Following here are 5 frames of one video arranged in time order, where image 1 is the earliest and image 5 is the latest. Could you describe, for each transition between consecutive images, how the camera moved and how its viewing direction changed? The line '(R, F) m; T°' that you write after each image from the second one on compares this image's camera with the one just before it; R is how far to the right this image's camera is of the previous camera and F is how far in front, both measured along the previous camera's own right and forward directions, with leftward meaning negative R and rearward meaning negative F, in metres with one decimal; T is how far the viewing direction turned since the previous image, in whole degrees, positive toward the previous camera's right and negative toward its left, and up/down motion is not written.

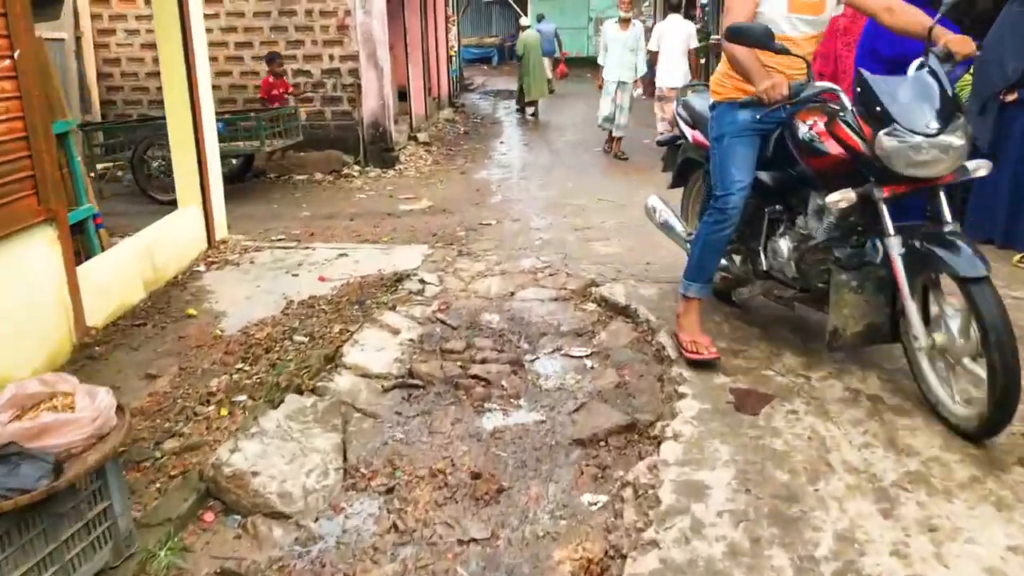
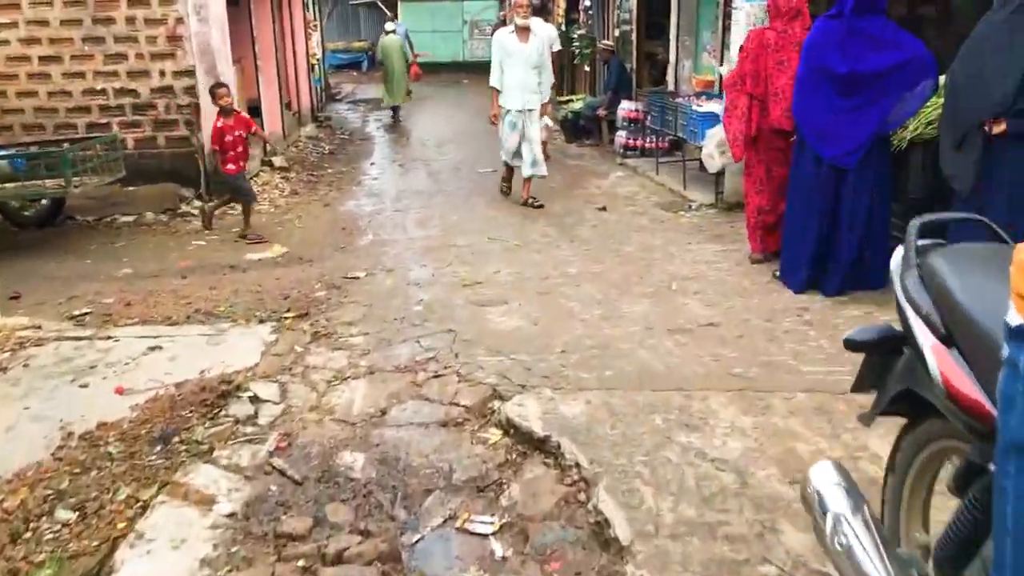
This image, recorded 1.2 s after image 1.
(+0.1, +1.3) m; +7°
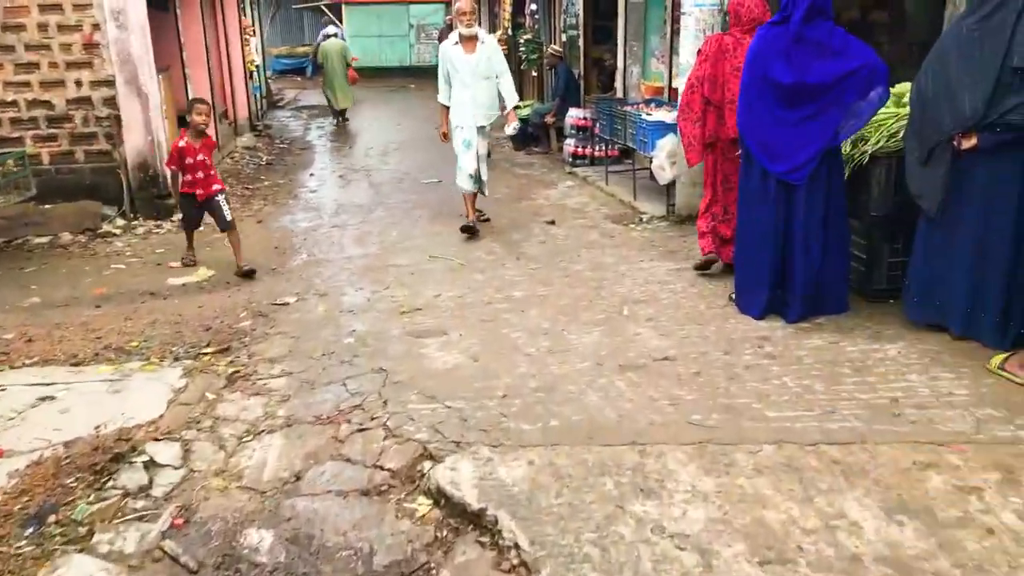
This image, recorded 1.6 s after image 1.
(+0.1, +0.4) m; +3°
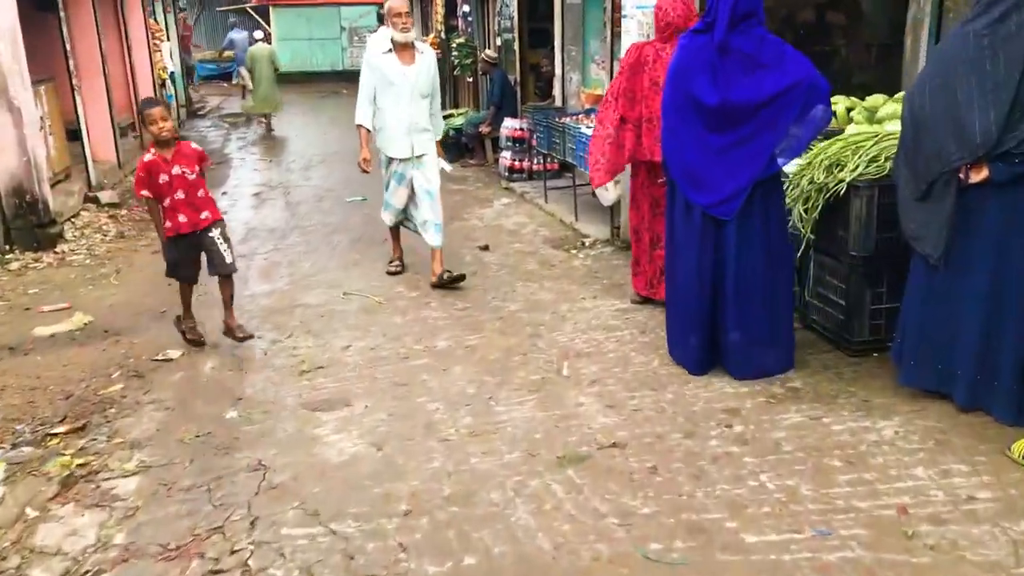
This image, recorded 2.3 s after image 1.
(+0.1, +0.8) m; +3°
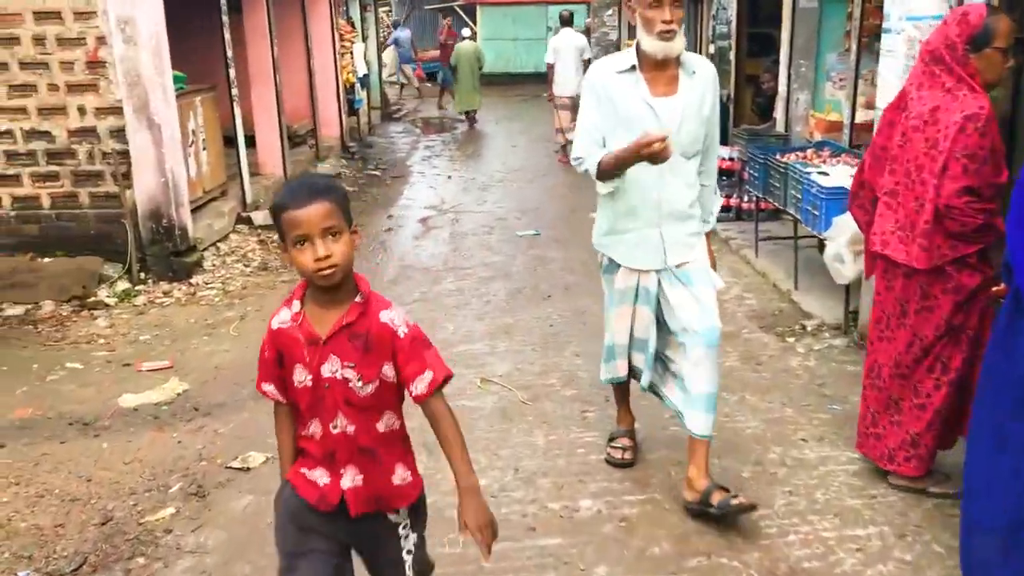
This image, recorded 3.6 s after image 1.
(0.0, +1.5) m; -13°
